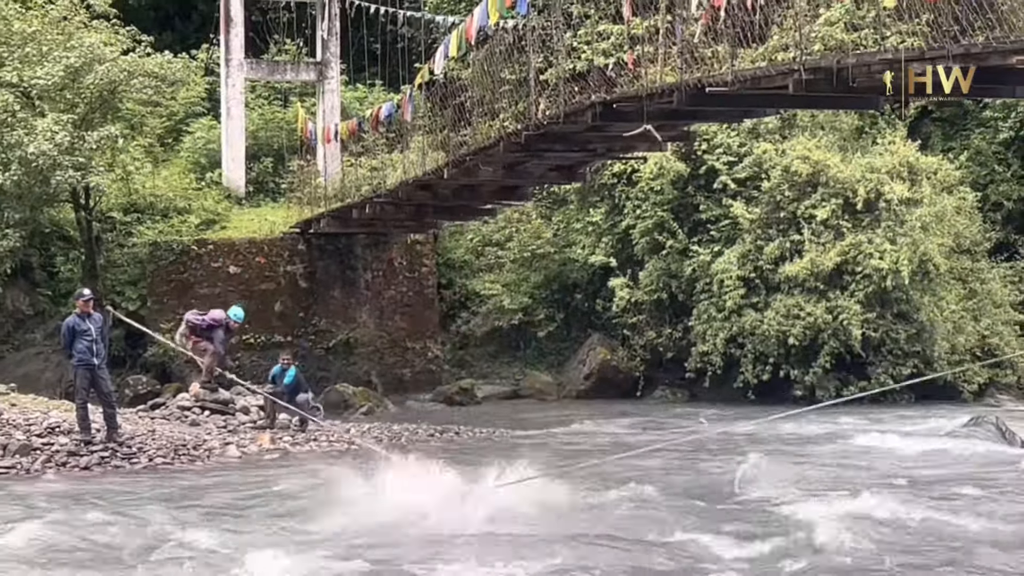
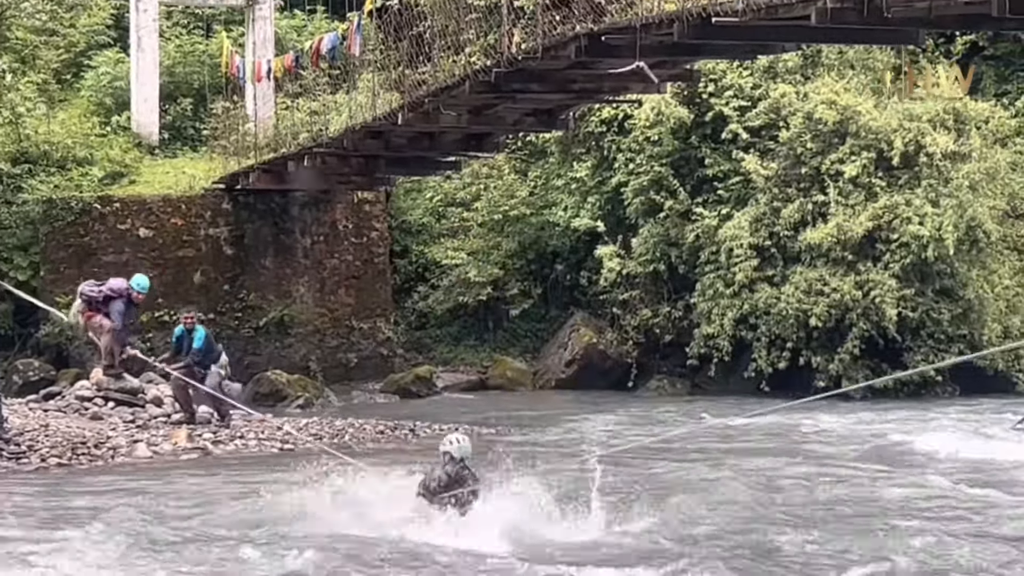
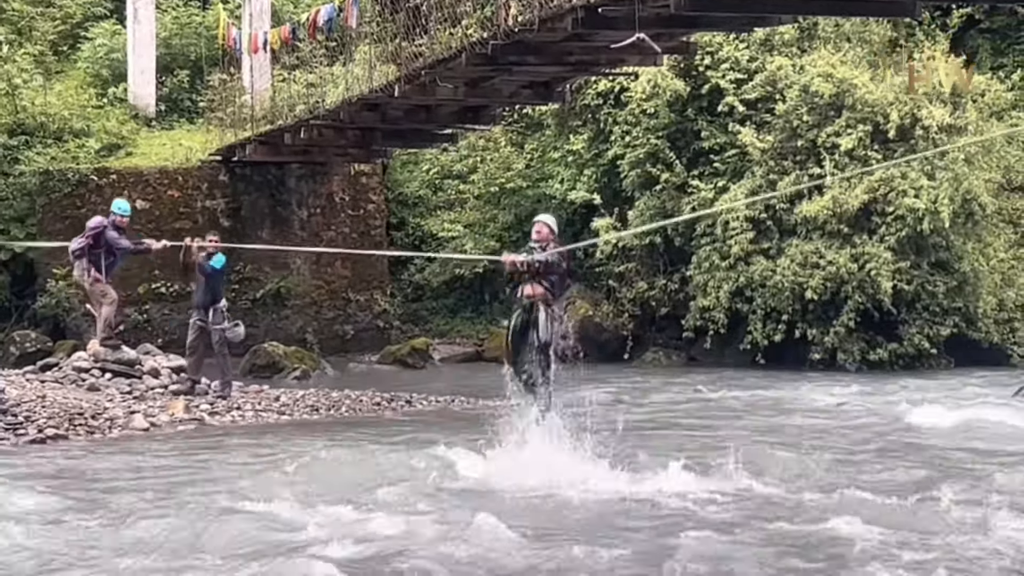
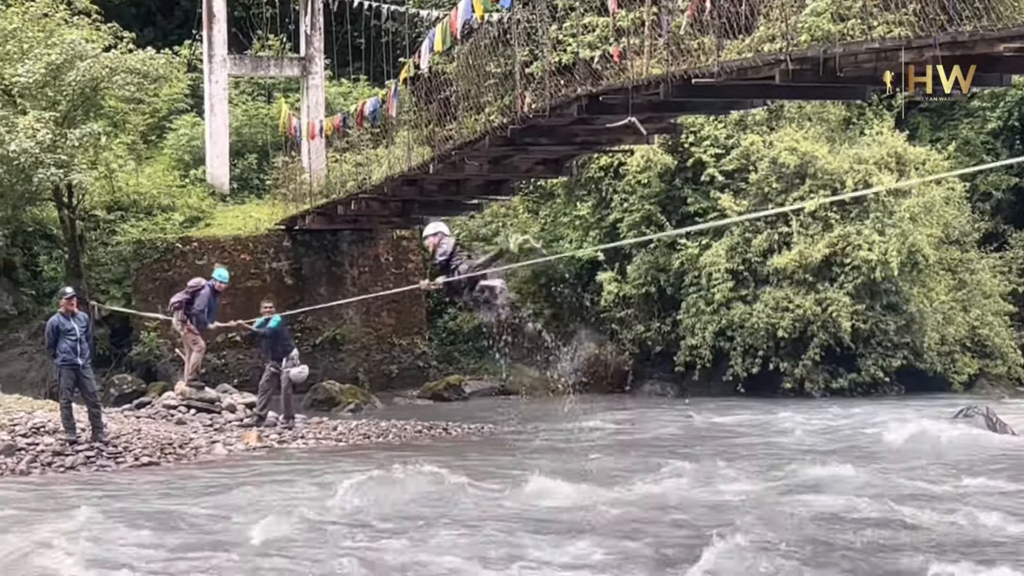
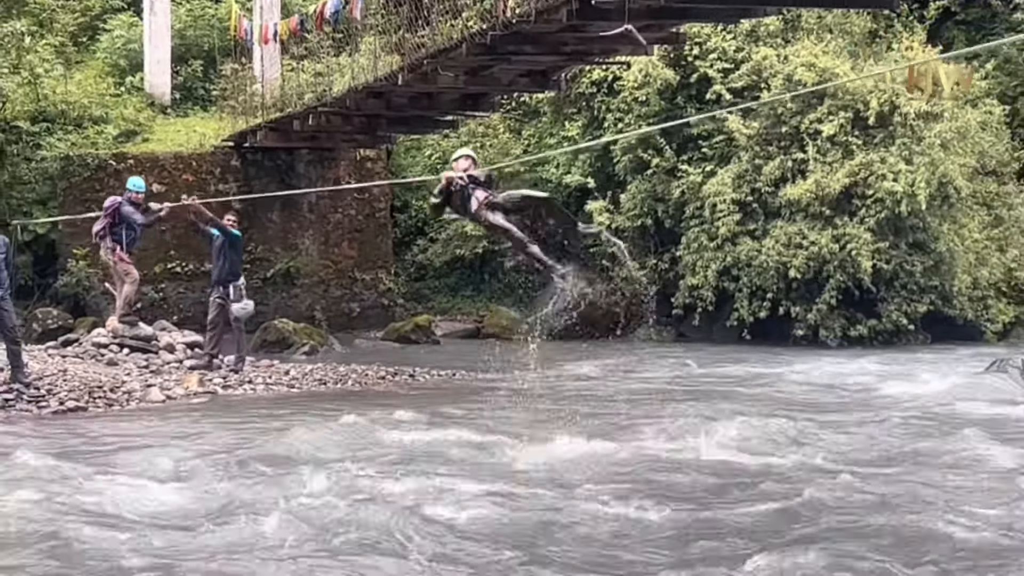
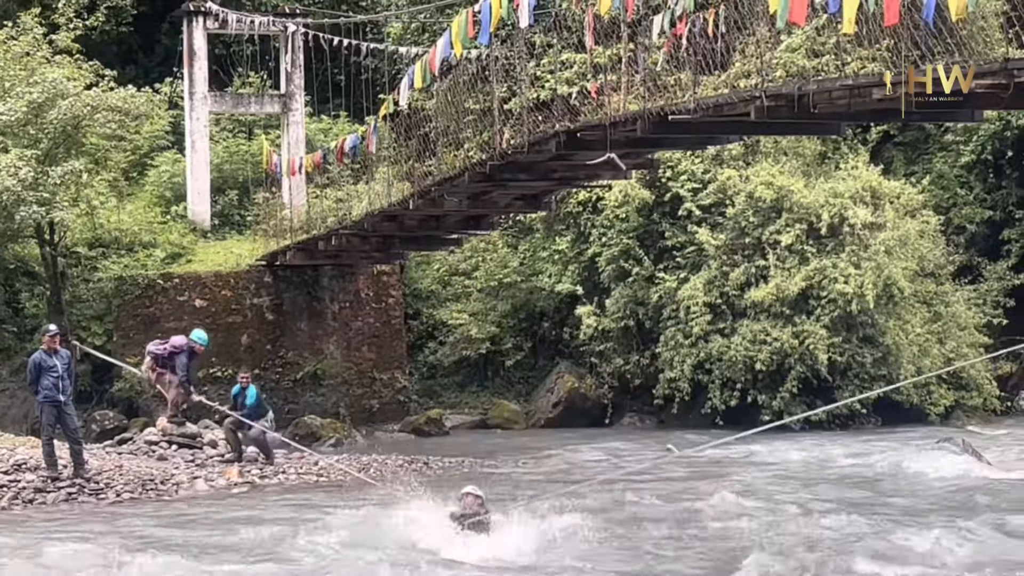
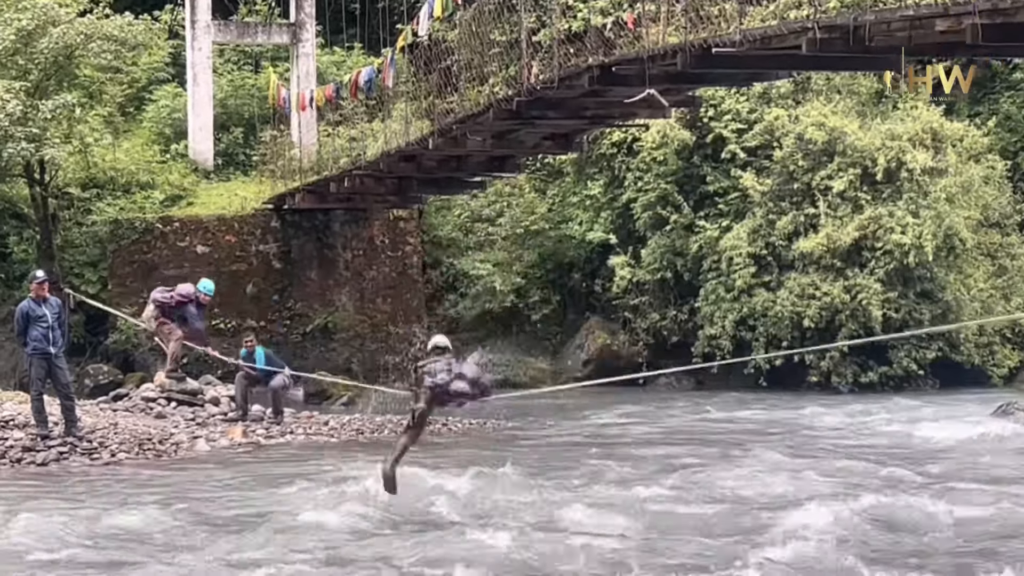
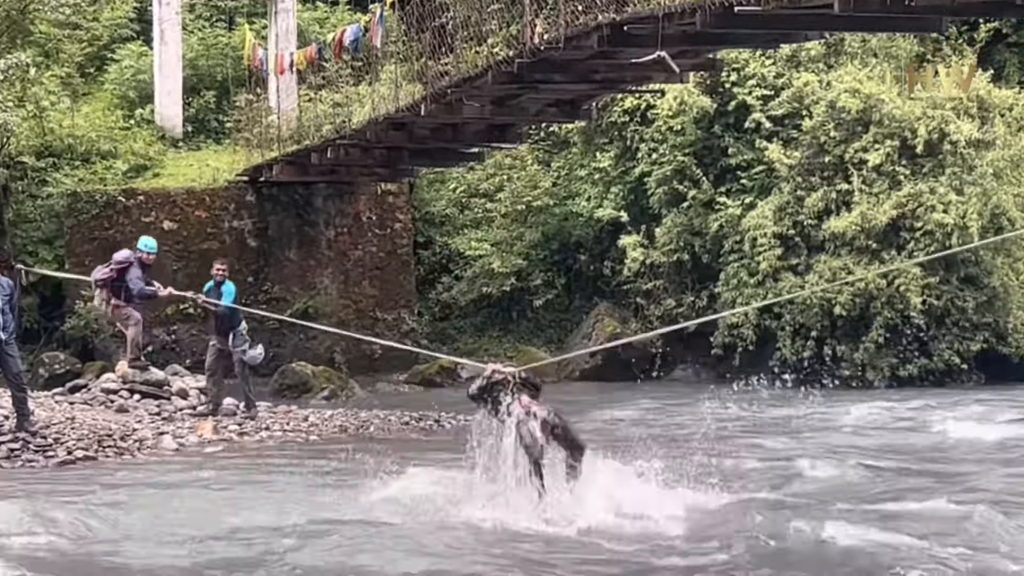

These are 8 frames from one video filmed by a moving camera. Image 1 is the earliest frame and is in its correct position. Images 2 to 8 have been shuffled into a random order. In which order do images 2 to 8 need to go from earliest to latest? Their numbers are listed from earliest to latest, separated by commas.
6, 4, 7, 8, 2, 3, 5
